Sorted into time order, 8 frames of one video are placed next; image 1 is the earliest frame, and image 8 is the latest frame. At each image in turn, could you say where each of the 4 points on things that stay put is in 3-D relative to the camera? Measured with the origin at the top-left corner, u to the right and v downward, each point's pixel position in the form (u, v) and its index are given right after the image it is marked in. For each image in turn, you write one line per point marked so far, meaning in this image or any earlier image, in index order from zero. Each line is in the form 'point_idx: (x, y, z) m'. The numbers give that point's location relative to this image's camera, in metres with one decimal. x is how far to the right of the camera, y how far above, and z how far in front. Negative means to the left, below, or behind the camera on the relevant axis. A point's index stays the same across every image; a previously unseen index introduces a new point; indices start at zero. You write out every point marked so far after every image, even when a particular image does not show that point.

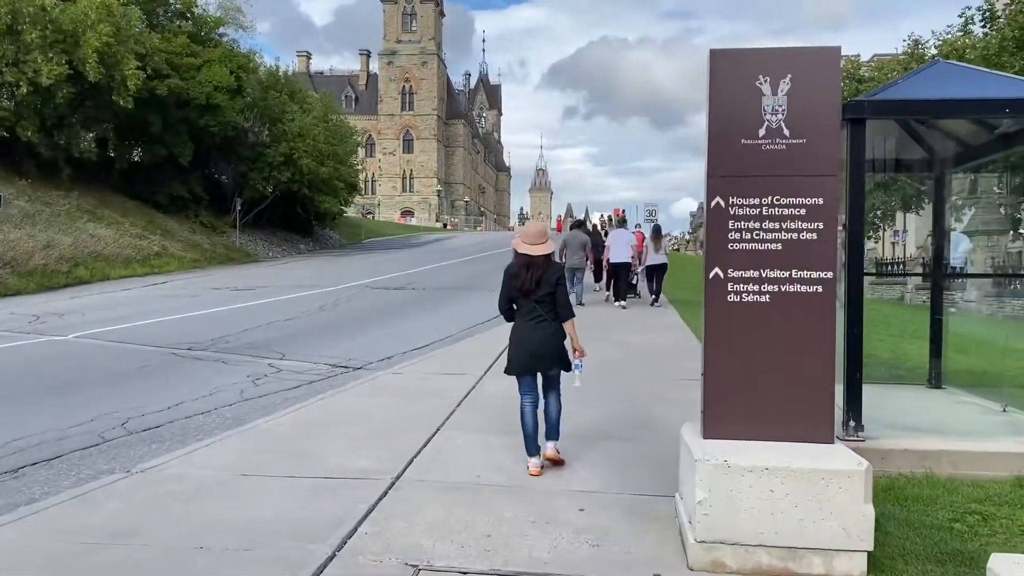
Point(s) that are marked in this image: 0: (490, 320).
0: (-0.4, -0.6, +16.0) m
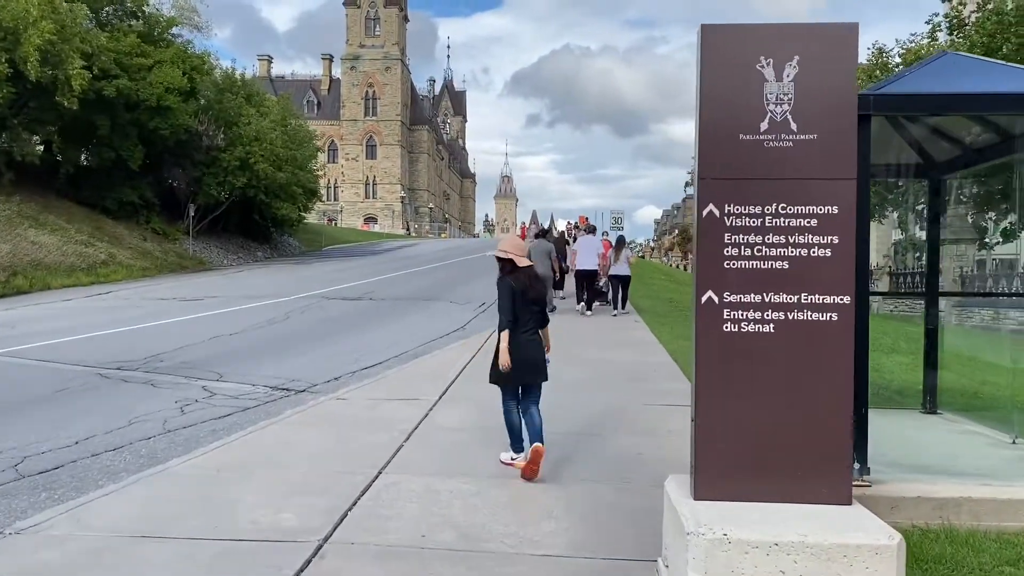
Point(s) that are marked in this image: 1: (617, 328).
0: (-1.1, -0.8, +15.1) m
1: (+1.7, -0.6, +14.8) m
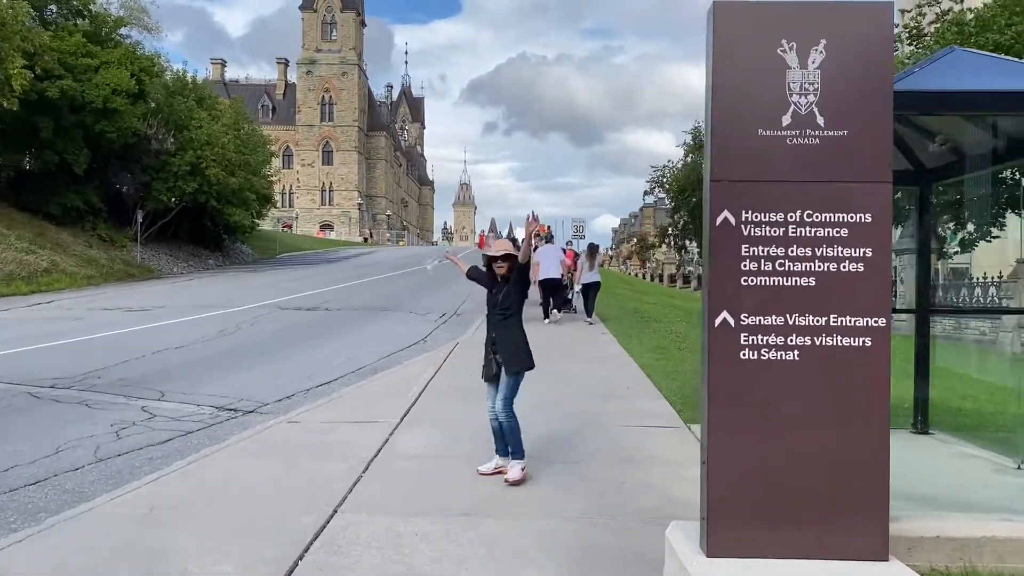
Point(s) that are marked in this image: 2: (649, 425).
0: (-1.7, -1.0, +14.5) m
1: (+1.1, -0.8, +14.3) m
2: (+1.2, -1.2, +7.8) m
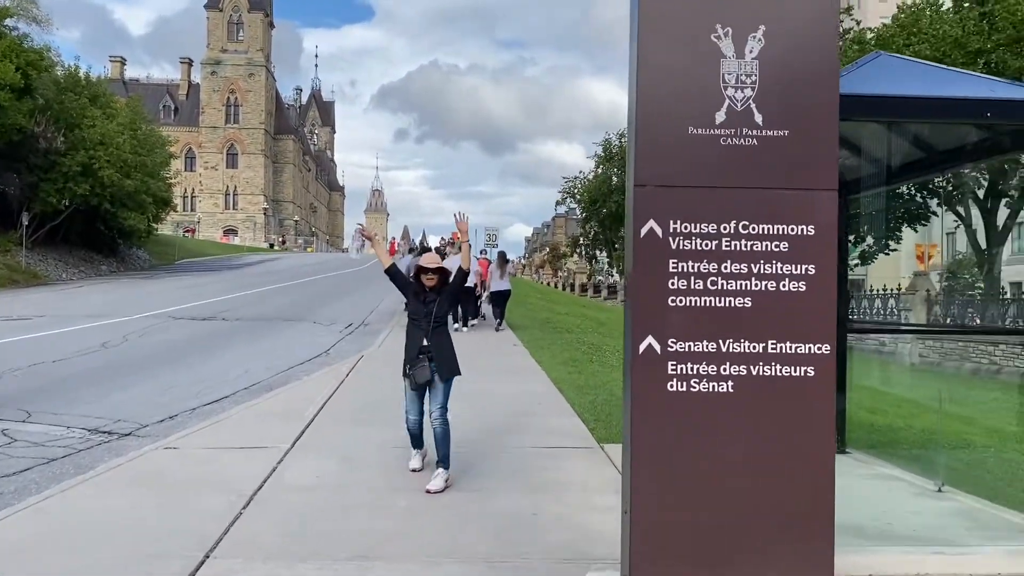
0: (-3.1, -1.1, +13.7) m
1: (-0.3, -1.0, +13.9) m
2: (+0.4, -1.3, +7.4) m
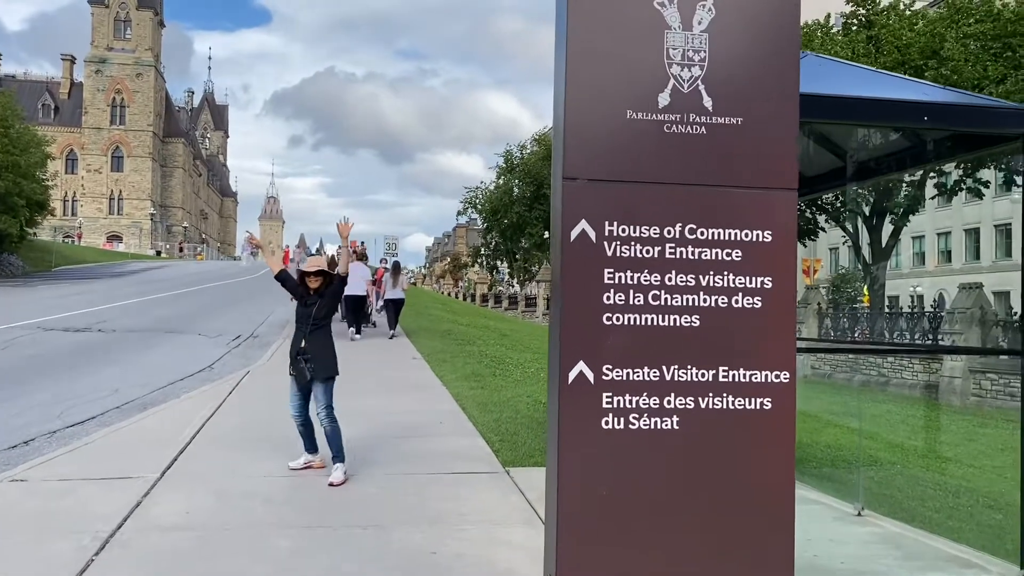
0: (-4.6, -1.3, +12.8) m
1: (-1.8, -1.2, +13.2) m
2: (-0.4, -1.4, +6.8) m
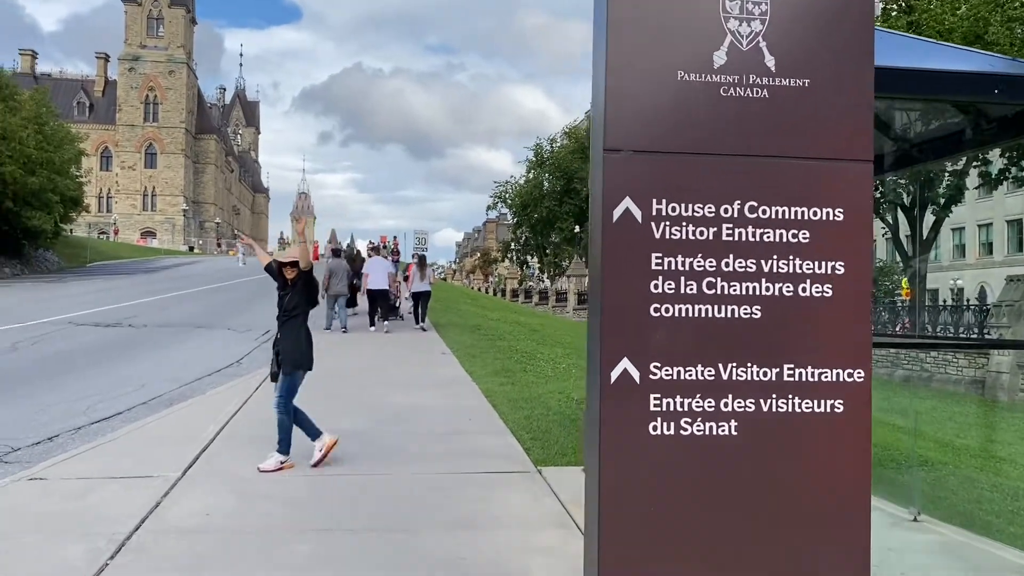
0: (-4.2, -1.2, +12.6) m
1: (-1.4, -1.1, +13.0) m
2: (-0.2, -1.3, +6.6) m
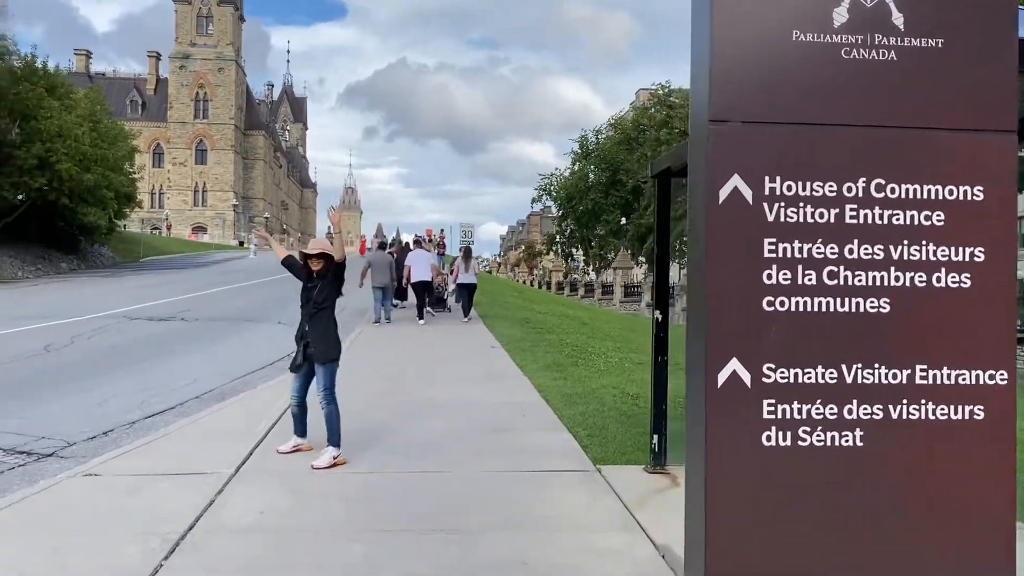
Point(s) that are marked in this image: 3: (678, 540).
0: (-3.4, -1.1, +12.6) m
1: (-0.6, -1.0, +12.8) m
2: (+0.3, -1.3, +6.4) m
3: (+0.9, -1.4, +4.9) m
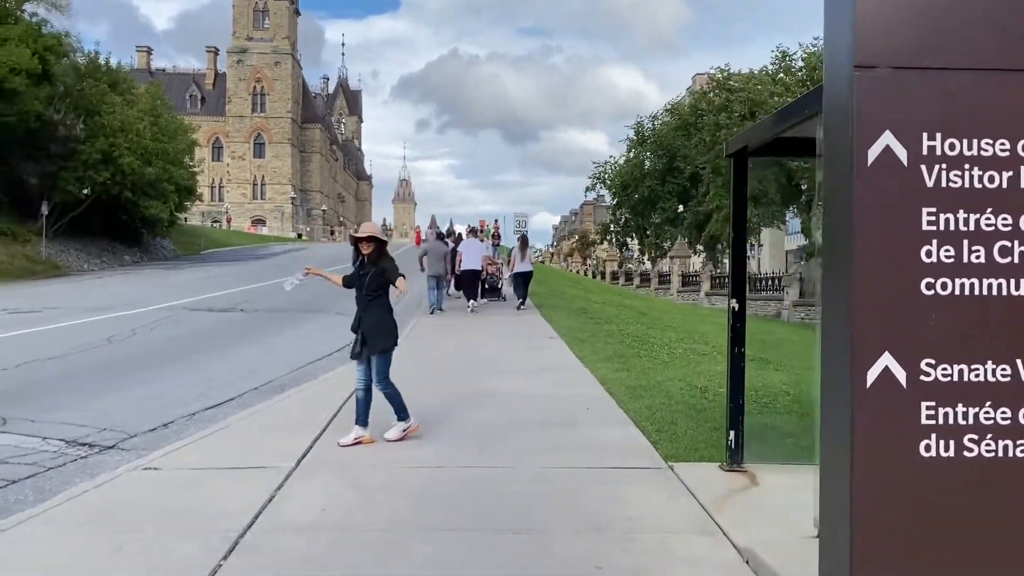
0: (-2.6, -1.0, +12.6) m
1: (+0.2, -0.8, +12.6) m
2: (+0.7, -1.2, +6.1) m
3: (+1.3, -1.3, +4.6) m
